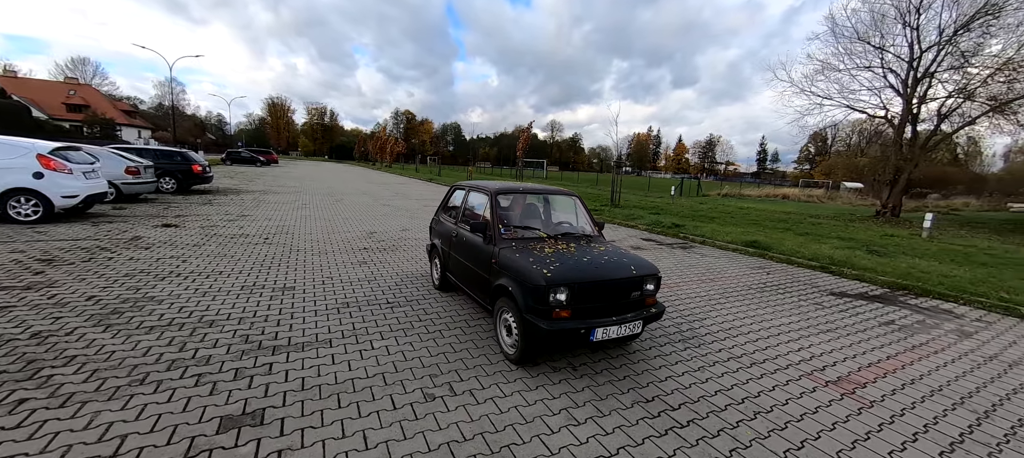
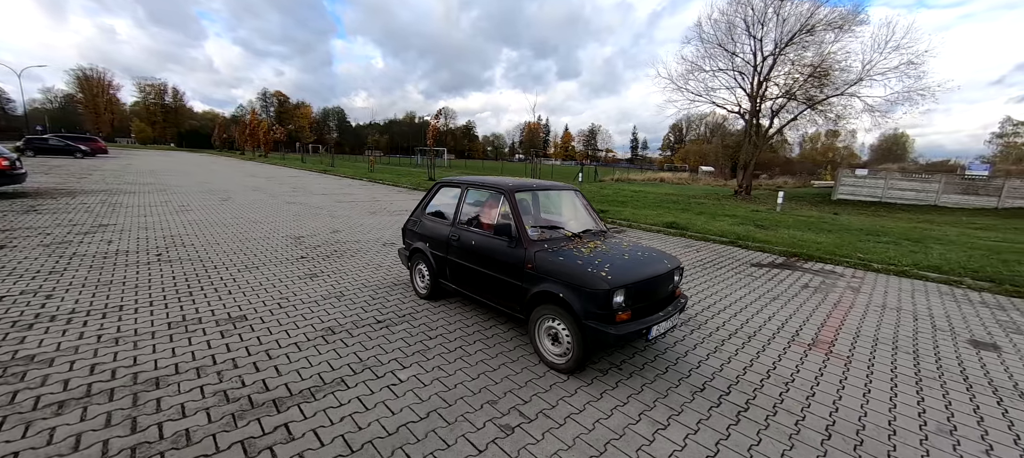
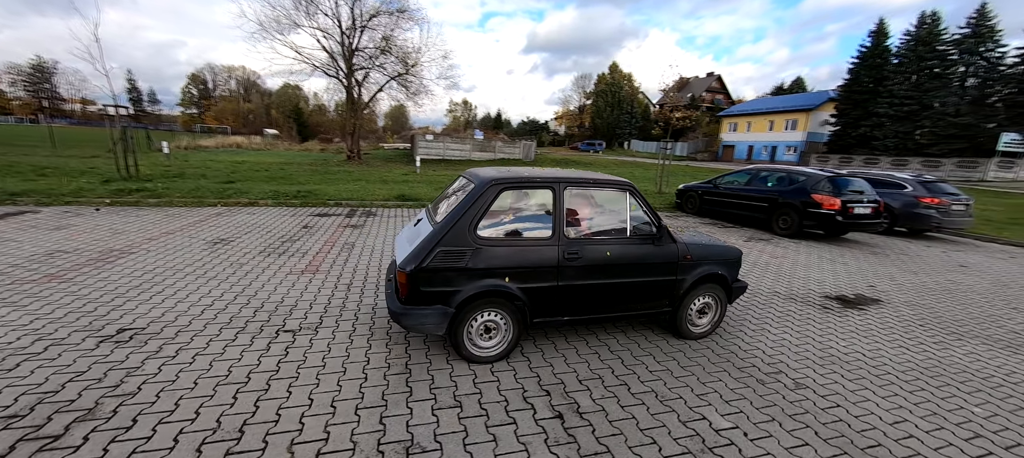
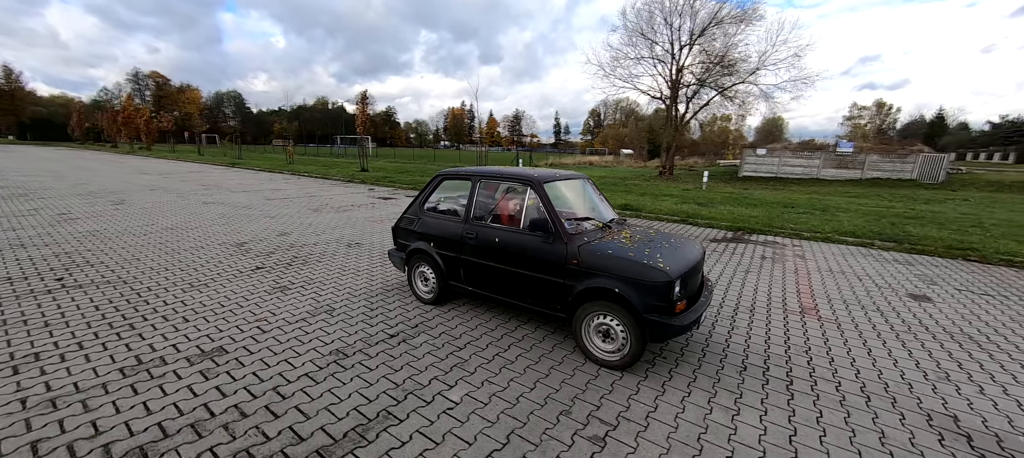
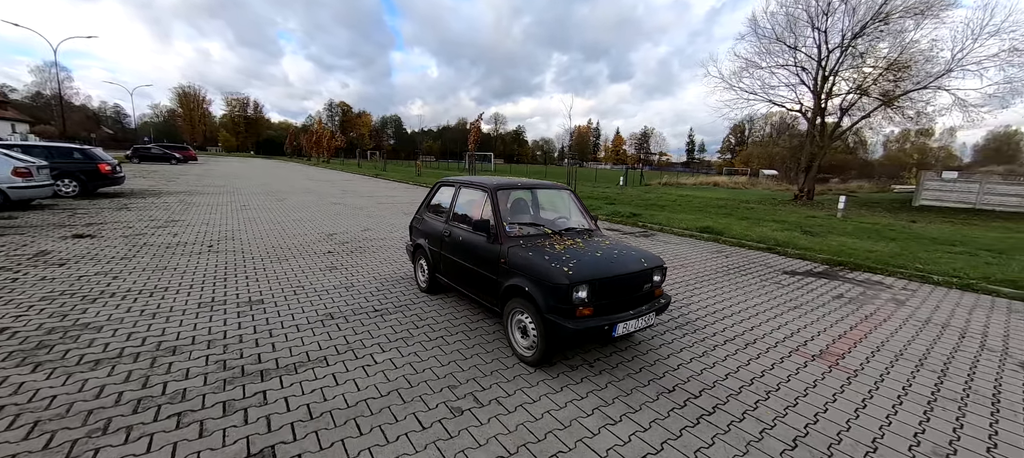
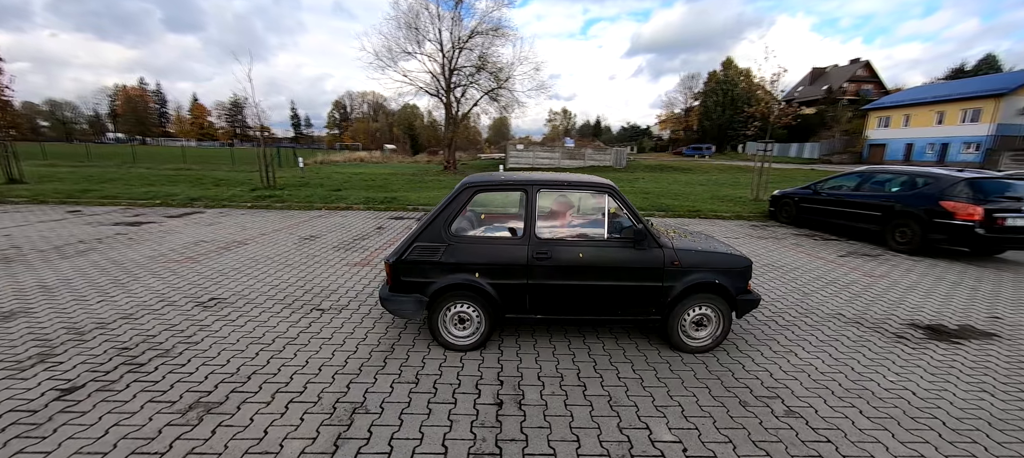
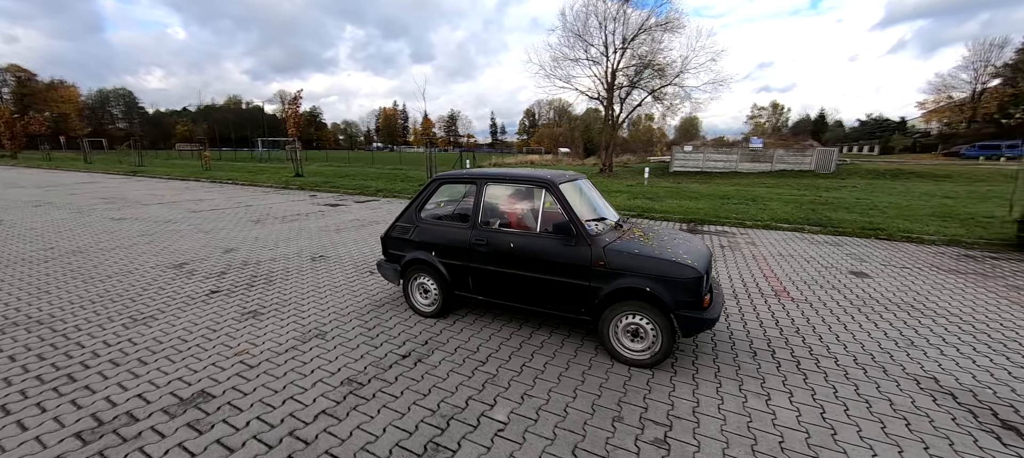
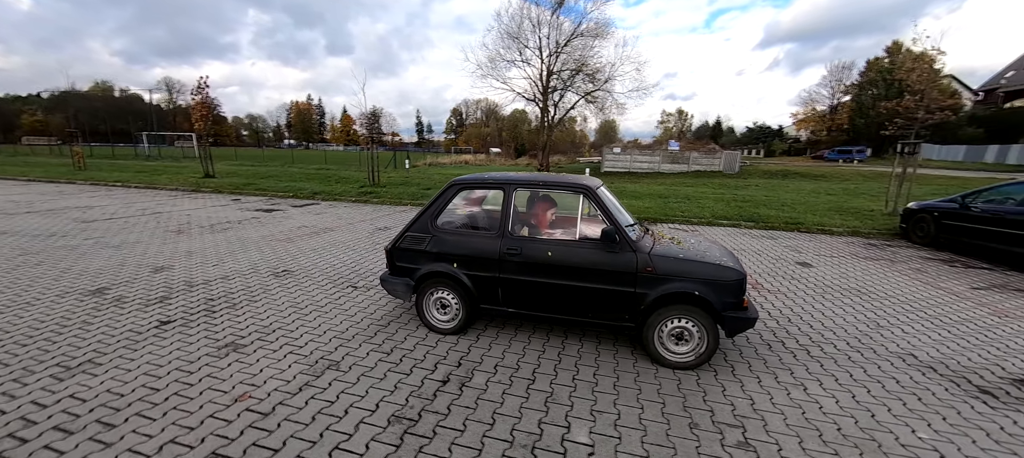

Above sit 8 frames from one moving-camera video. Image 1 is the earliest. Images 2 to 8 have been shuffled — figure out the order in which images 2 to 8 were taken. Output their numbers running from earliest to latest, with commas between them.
5, 2, 4, 7, 8, 6, 3
